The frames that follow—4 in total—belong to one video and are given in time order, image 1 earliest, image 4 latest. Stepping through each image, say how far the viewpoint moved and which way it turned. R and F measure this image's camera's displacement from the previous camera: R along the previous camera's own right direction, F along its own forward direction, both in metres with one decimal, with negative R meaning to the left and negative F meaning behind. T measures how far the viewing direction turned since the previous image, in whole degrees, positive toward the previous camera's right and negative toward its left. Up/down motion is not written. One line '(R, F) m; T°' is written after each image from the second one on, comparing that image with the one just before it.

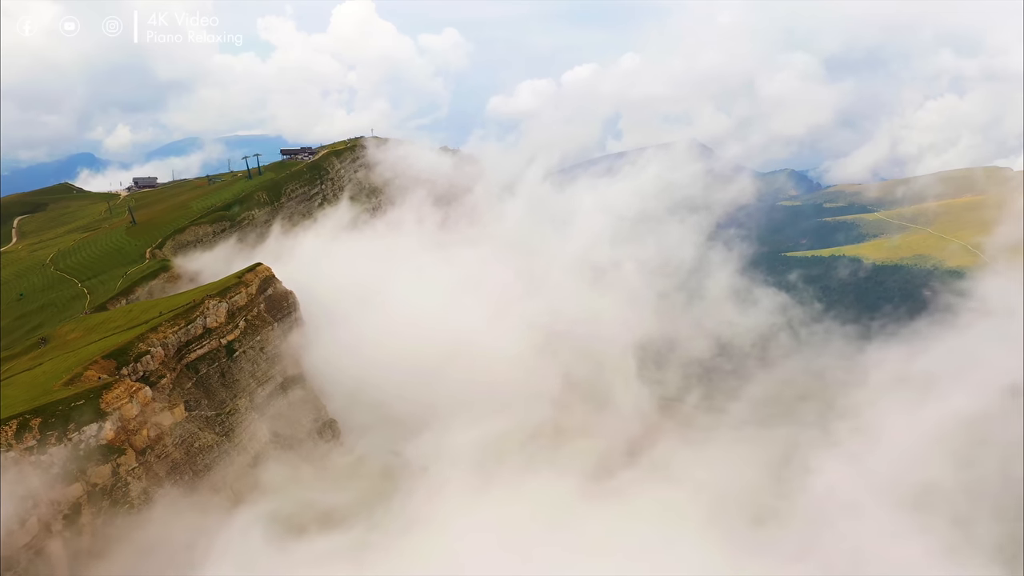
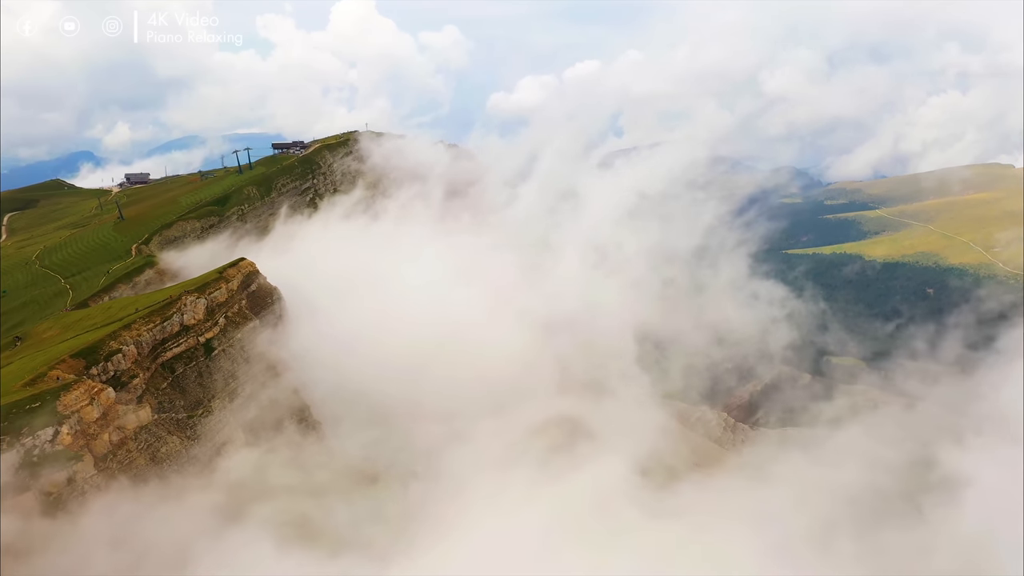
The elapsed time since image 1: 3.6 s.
(+1.4, +3.6) m; 0°
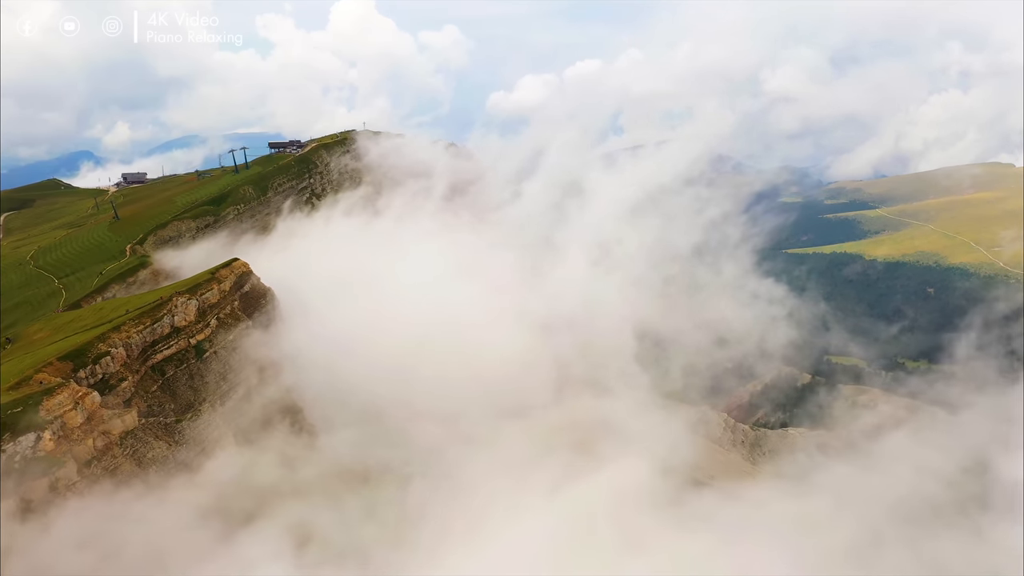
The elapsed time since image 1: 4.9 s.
(+0.6, +1.2) m; 0°
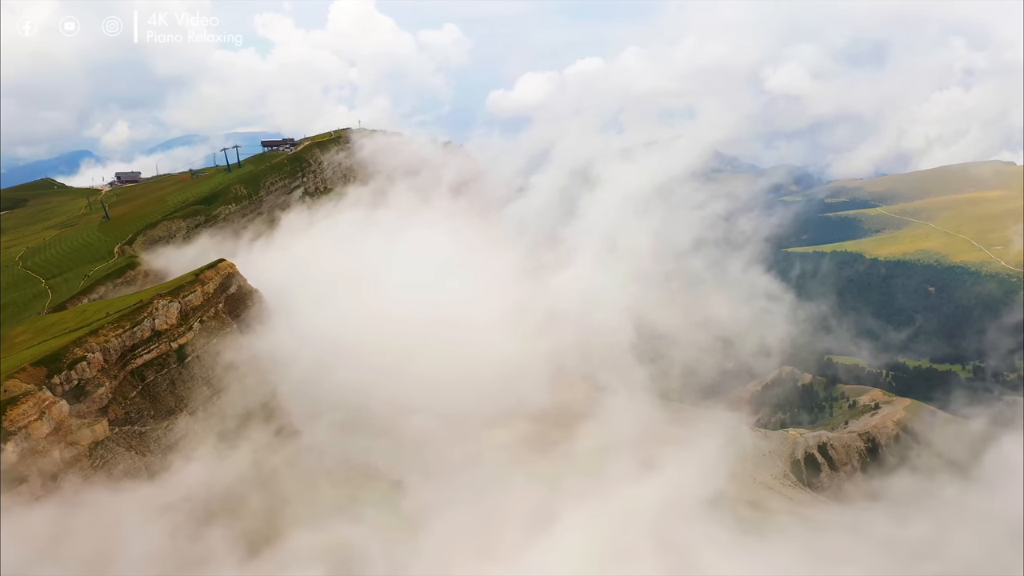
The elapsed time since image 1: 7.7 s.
(+1.3, +2.3) m; 0°
